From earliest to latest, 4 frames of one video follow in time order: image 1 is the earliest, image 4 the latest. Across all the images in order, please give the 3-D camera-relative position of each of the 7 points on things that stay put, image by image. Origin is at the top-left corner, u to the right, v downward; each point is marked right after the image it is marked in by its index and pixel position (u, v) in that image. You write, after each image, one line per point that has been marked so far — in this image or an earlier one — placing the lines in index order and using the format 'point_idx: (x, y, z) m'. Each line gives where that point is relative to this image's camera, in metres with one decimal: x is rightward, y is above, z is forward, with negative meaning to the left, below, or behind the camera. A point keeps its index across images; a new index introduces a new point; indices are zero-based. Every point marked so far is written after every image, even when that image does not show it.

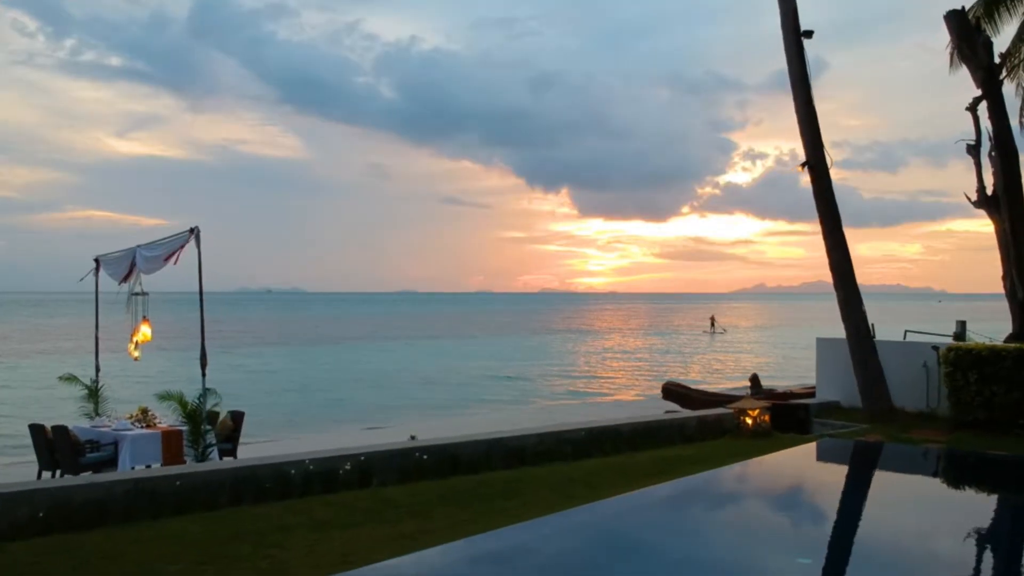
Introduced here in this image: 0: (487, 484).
0: (-0.2, -1.8, +7.4) m
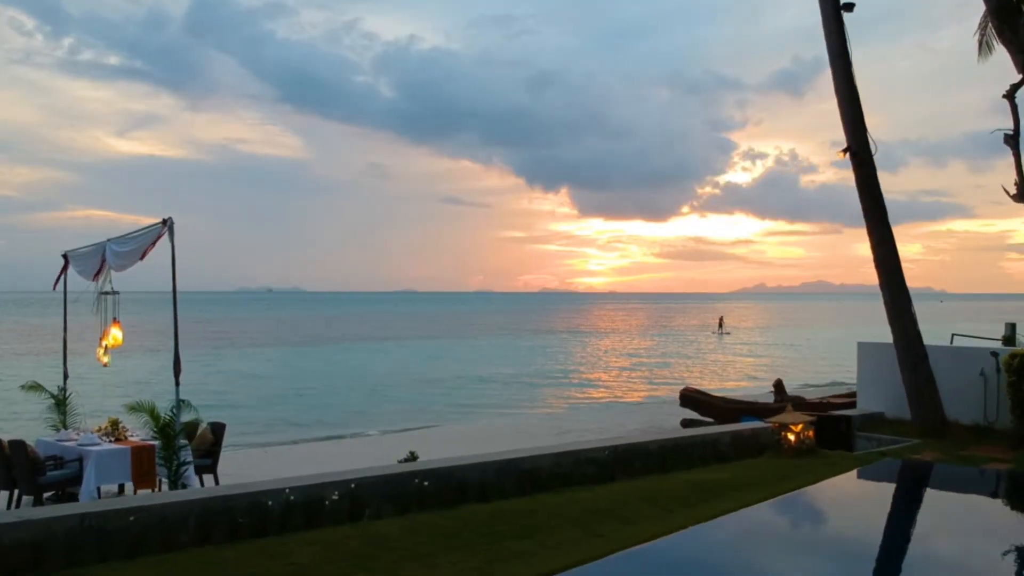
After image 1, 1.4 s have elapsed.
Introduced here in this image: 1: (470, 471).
0: (-0.1, -1.8, +6.3) m
1: (-0.4, -1.6, +6.8) m
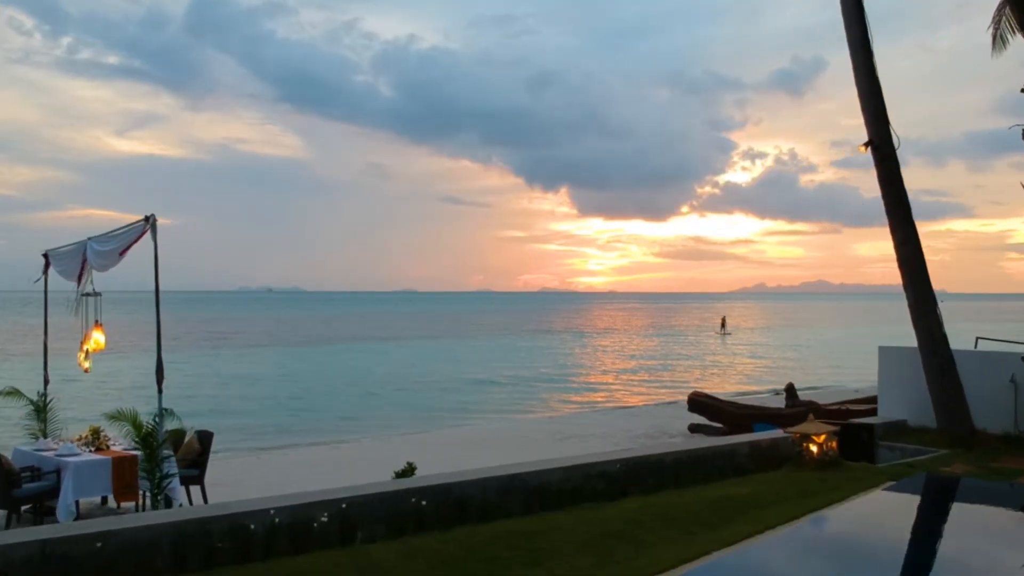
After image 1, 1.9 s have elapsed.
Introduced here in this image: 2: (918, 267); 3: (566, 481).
0: (-0.1, -1.8, +5.8) m
1: (-0.3, -1.6, +6.3) m
2: (+4.7, +0.2, +9.2) m
3: (+0.5, -1.6, +6.8) m
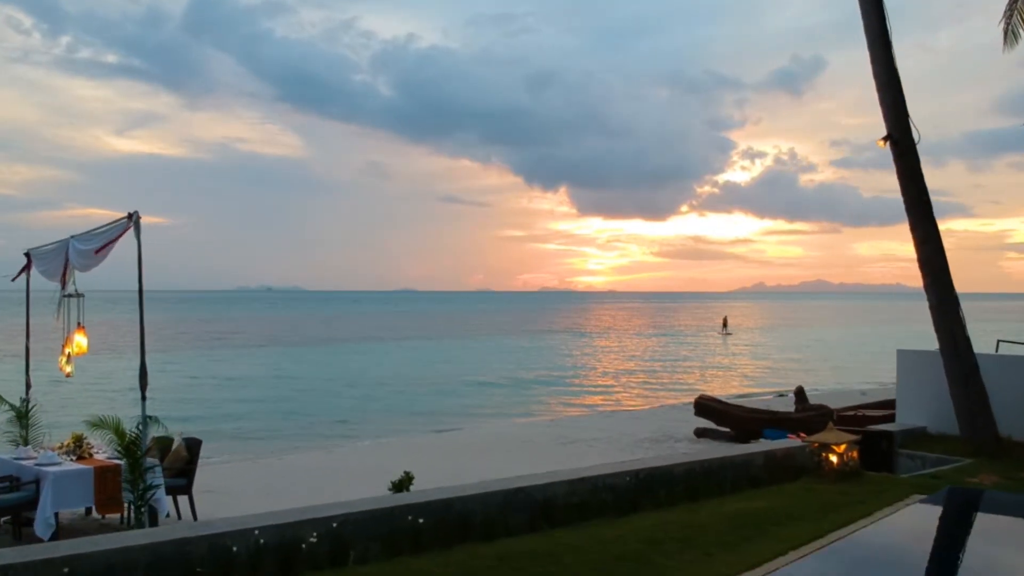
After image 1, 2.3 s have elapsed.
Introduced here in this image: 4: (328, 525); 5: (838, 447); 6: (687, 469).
0: (-0.1, -1.8, +5.4) m
1: (-0.3, -1.6, +5.9) m
2: (+4.7, +0.2, +8.8) m
3: (+0.5, -1.7, +6.3) m
4: (-1.2, -1.6, +5.3) m
5: (+3.0, -1.5, +7.5) m
6: (+1.5, -1.6, +7.0) m
